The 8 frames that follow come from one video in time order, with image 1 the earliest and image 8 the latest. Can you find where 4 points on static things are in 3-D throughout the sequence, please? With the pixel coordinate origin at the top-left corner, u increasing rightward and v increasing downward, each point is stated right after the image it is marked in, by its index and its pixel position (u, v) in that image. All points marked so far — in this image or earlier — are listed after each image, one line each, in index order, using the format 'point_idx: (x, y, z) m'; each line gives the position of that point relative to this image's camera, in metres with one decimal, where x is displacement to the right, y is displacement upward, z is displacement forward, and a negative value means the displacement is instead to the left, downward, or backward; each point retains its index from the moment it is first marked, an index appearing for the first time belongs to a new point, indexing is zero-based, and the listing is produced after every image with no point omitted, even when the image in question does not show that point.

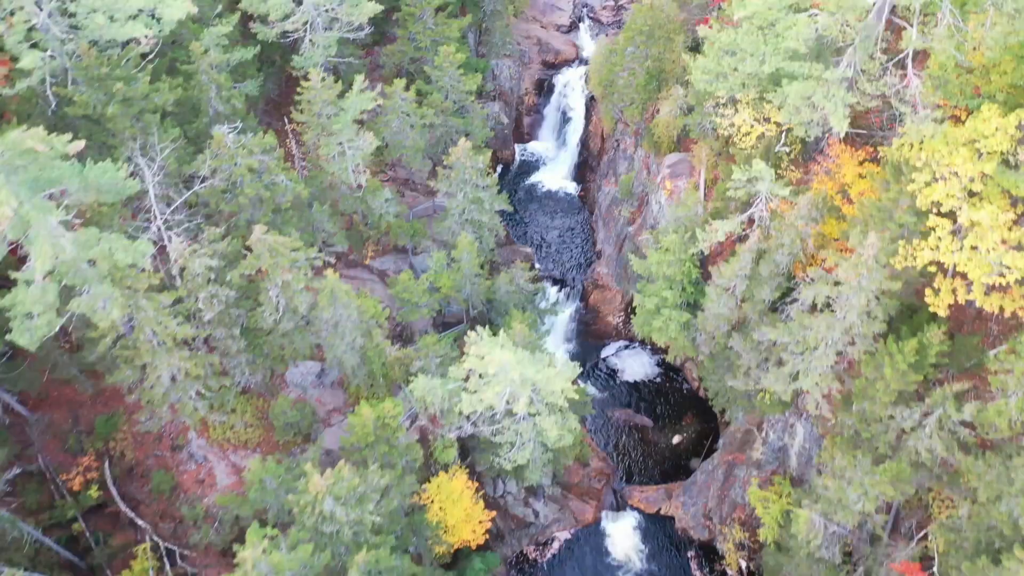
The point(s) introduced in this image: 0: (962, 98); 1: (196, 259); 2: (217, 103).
0: (+9.5, +4.1, +16.6) m
1: (-7.1, +0.7, +17.6) m
2: (-7.4, +4.6, +19.7) m
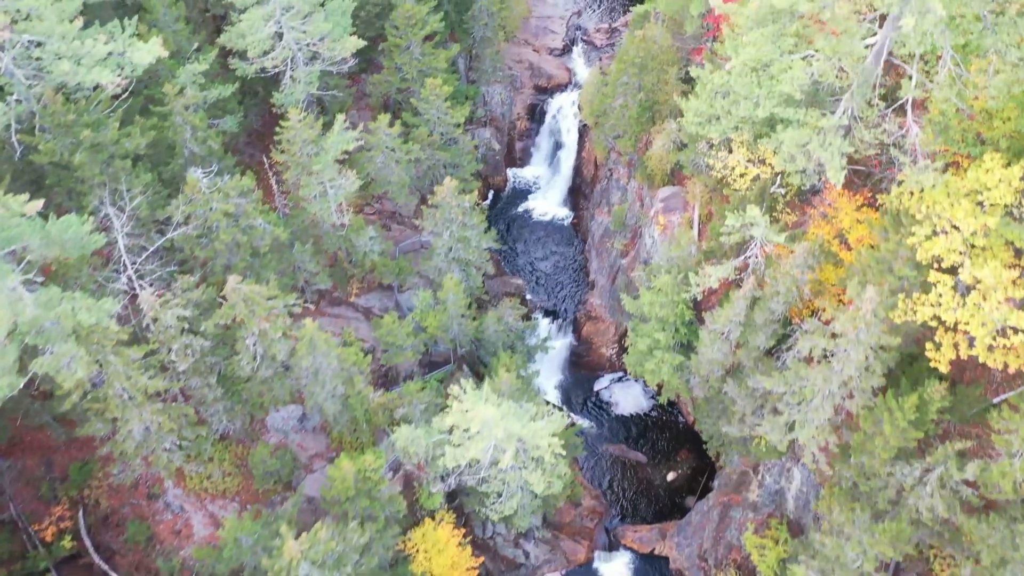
0: (+9.2, +2.9, +15.9) m
1: (-7.4, -0.5, +16.9) m
2: (-7.7, +3.5, +19.0) m
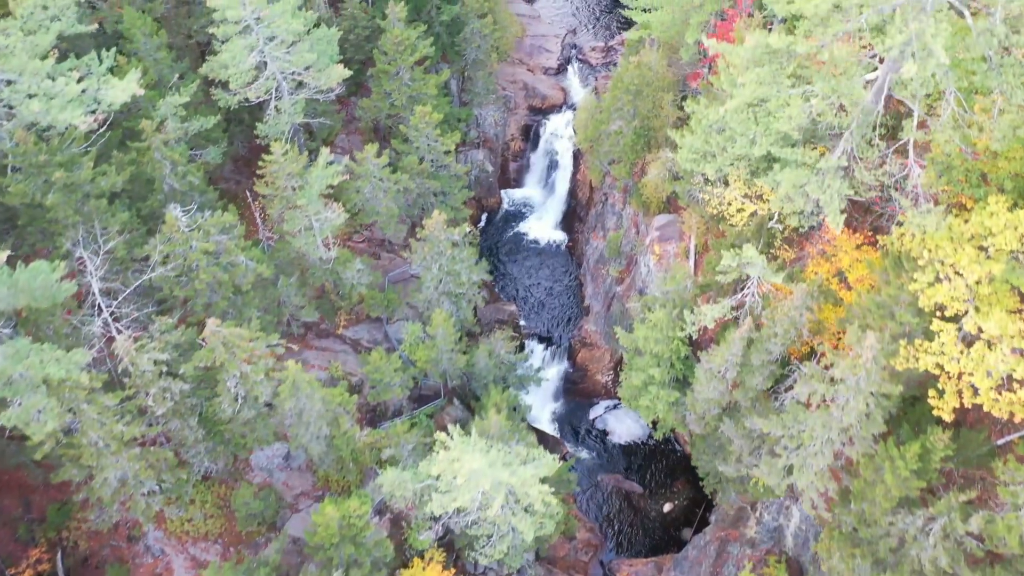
0: (+8.9, +2.0, +15.3) m
1: (-7.7, -1.4, +16.4) m
2: (-8.0, +2.5, +18.4) m
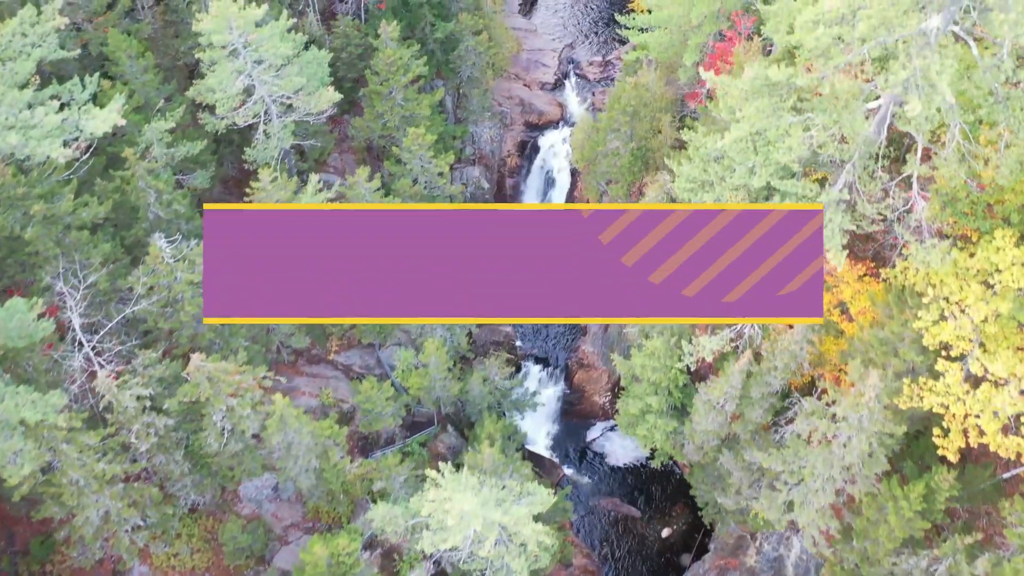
0: (+8.8, +1.3, +14.9) m
1: (-7.8, -2.1, +15.9) m
2: (-8.2, +1.8, +18.0) m
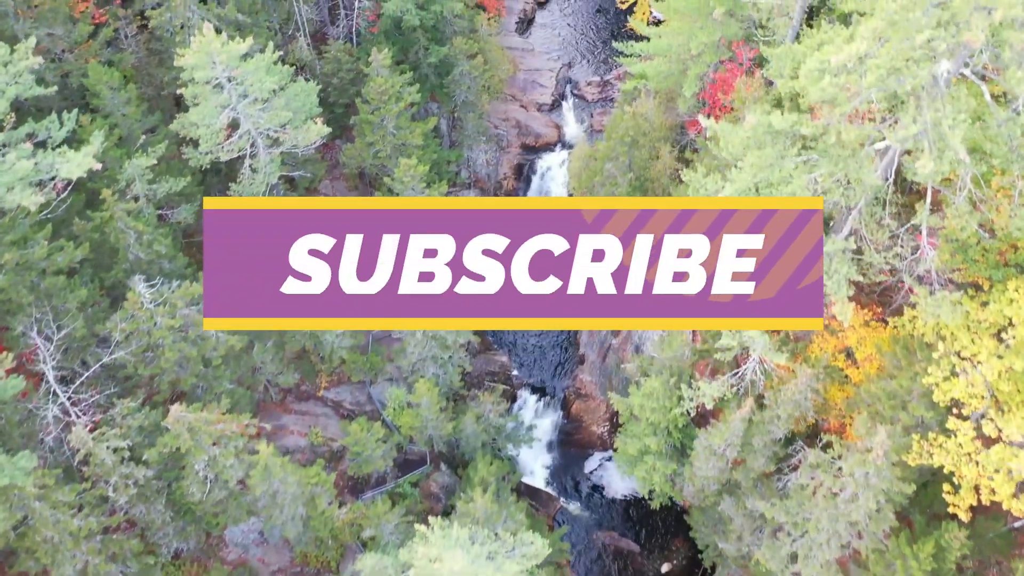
0: (+8.6, +0.3, +14.2) m
1: (-8.0, -3.1, +15.3) m
2: (-8.3, +0.8, +17.4) m
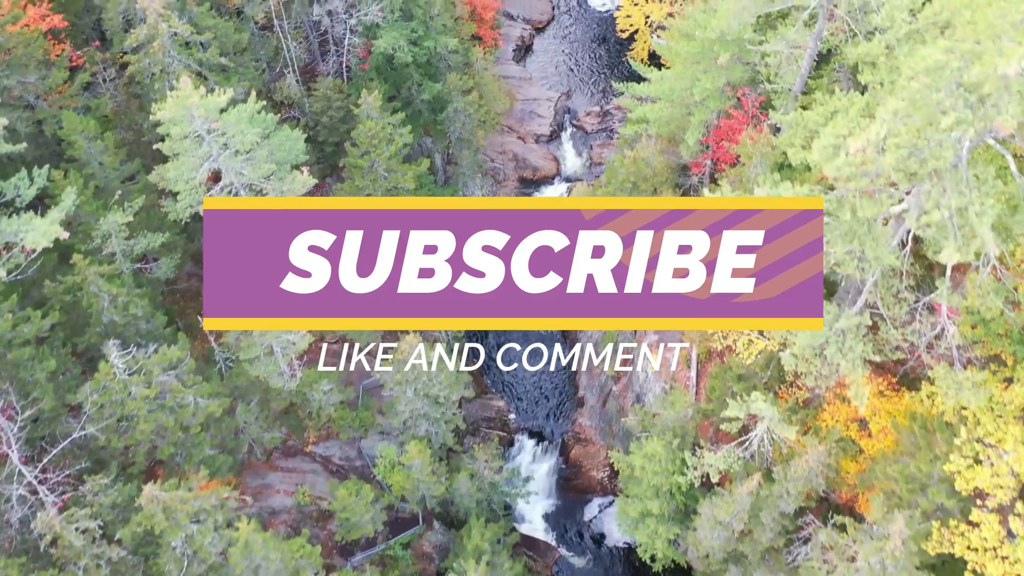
0: (+8.5, -1.0, +13.3) m
1: (-8.1, -4.5, +14.4) m
2: (-8.4, -0.5, +16.5) m
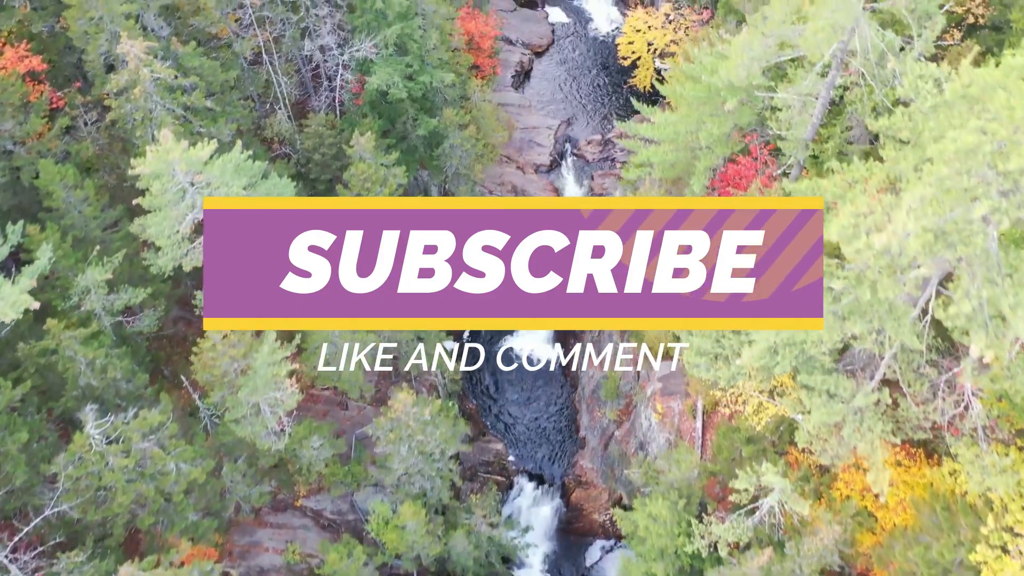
0: (+8.4, -2.3, +12.5) m
1: (-8.1, -5.7, +13.6) m
2: (-8.5, -1.8, +15.7) m
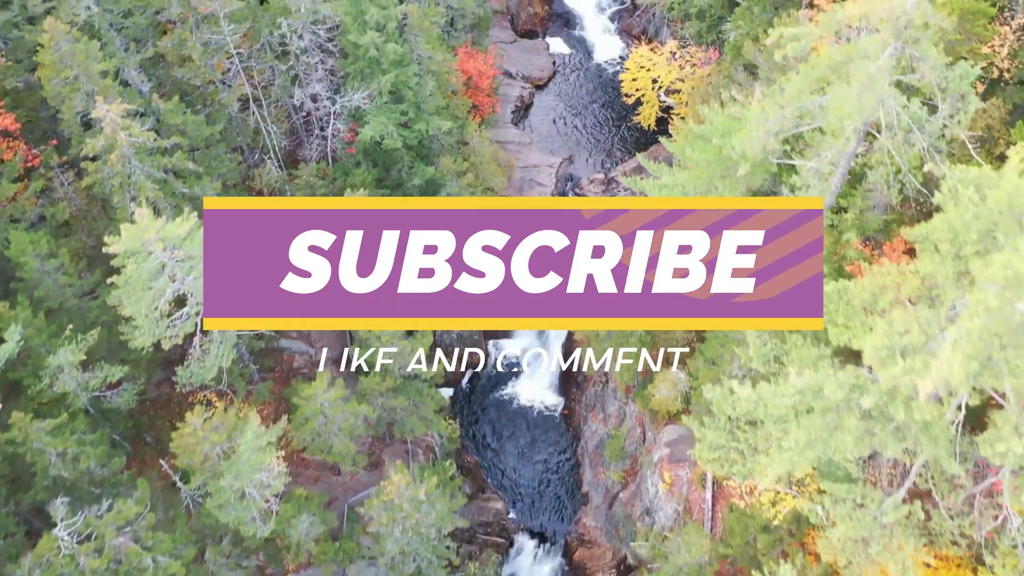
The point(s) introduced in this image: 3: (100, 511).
0: (+8.4, -3.8, +11.5) m
1: (-8.1, -7.3, +12.6) m
2: (-8.5, -3.4, +14.7) m
3: (-7.8, -4.2, +14.8) m
